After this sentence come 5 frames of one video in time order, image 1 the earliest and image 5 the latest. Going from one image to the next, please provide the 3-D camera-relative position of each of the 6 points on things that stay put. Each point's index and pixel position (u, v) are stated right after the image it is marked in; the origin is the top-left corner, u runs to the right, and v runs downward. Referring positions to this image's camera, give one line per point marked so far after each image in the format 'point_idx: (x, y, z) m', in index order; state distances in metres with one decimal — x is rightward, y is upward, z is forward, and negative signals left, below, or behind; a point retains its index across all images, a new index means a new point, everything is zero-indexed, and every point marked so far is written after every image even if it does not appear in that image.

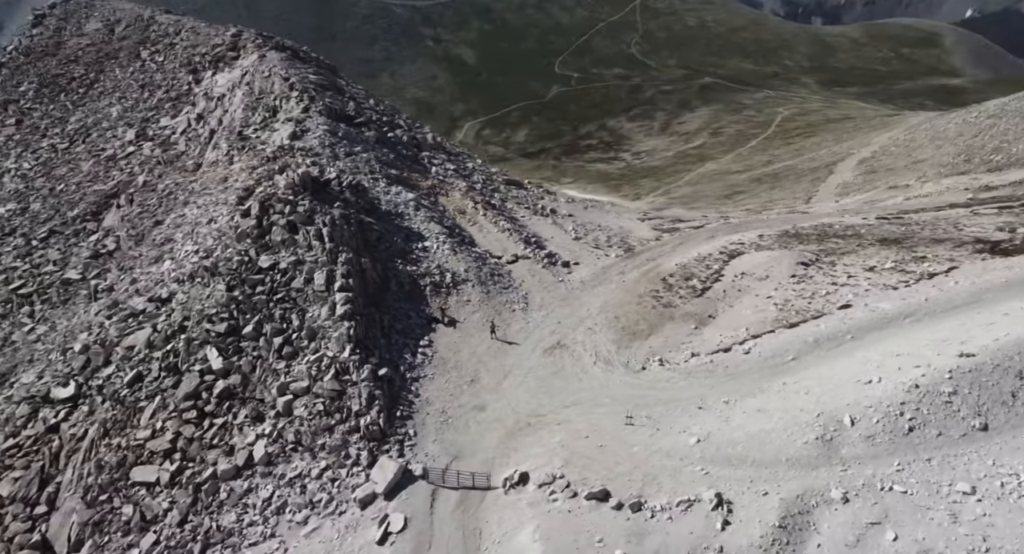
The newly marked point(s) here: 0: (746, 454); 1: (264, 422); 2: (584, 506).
0: (+6.6, -4.7, +15.5) m
1: (-7.3, -4.2, +17.7) m
2: (+2.1, -5.6, +14.5) m
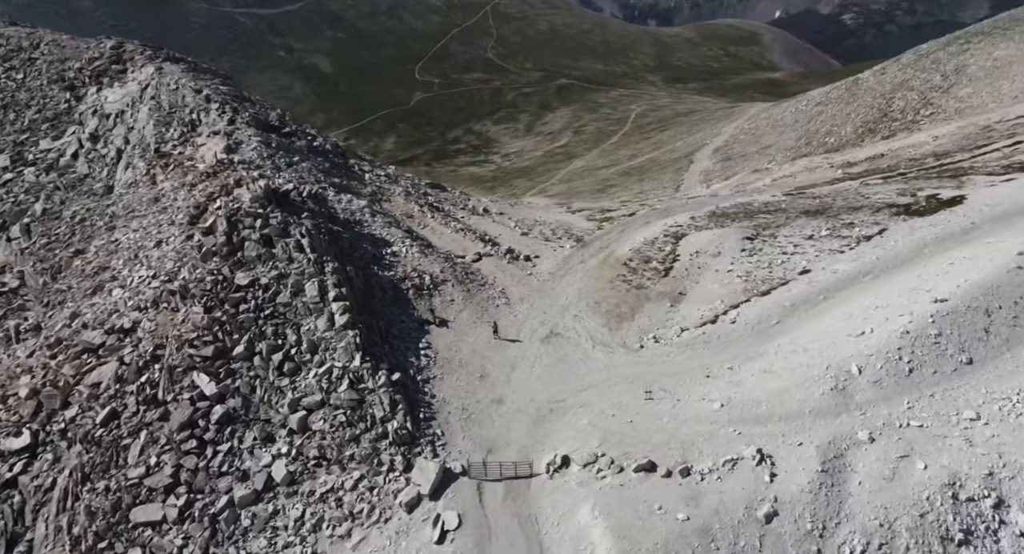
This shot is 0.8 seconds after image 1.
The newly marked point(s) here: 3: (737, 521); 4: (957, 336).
0: (+7.5, -3.8, +16.5) m
1: (-6.6, -4.5, +16.7) m
2: (+3.3, -5.0, +14.8) m
3: (+6.0, -5.9, +13.9) m
4: (+13.7, -1.8, +17.8) m
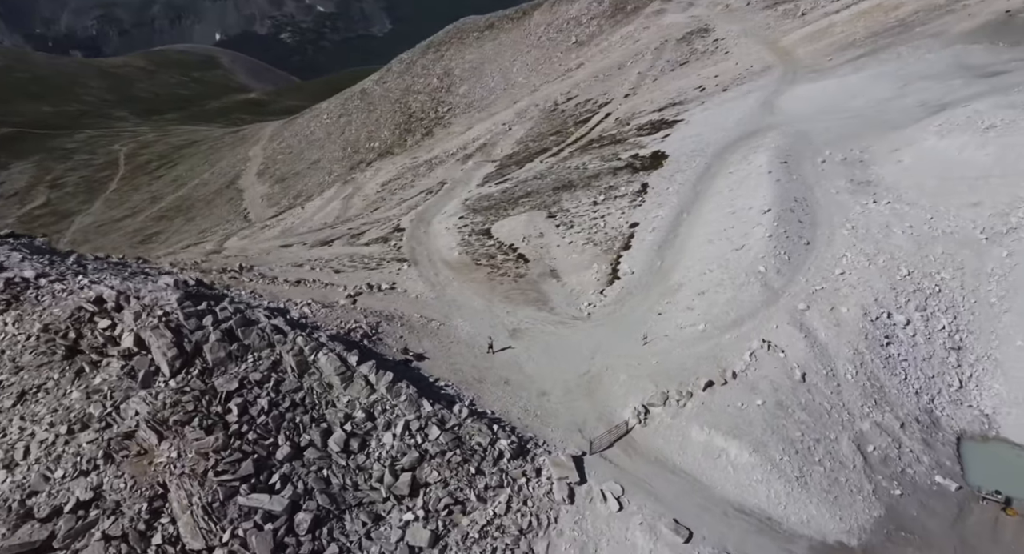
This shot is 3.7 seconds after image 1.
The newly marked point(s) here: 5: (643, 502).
0: (+8.4, -1.5, +22.2) m
1: (-3.1, -6.2, +15.5) m
2: (+6.1, -3.7, +18.7) m
3: (+9.0, -3.6, +19.3) m
4: (+12.4, +2.0, +26.2) m
5: (+3.4, -6.2, +16.3) m
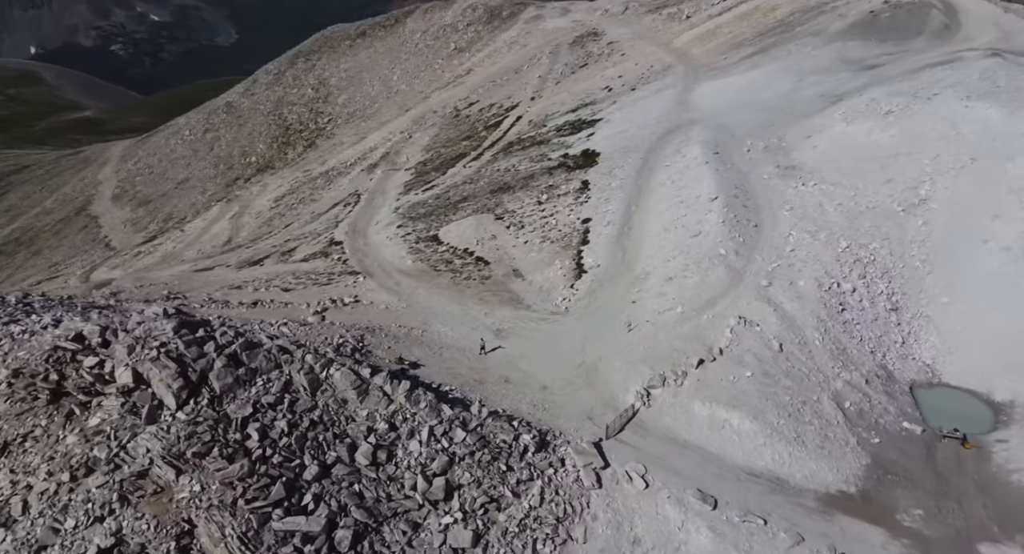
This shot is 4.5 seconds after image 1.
0: (+8.0, -0.8, +23.7) m
1: (-2.1, -6.3, +15.4) m
2: (+6.4, -3.2, +20.0) m
3: (+9.1, -2.9, +20.9) m
4: (+11.0, +2.9, +28.3) m
5: (+4.3, -5.8, +17.2) m
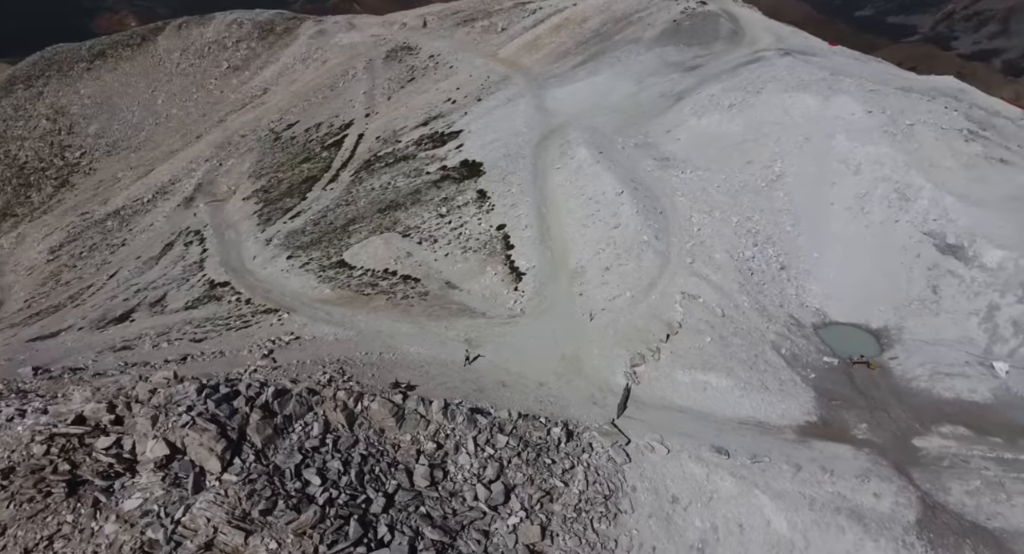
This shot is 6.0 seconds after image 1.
0: (+6.4, -0.1, +26.4) m
1: (-0.3, -6.6, +15.8) m
2: (+6.2, -2.5, +22.4) m
3: (+8.5, -1.9, +24.0) m
4: (+7.6, +3.9, +31.6) m
5: (+5.2, -5.3, +19.1) m
